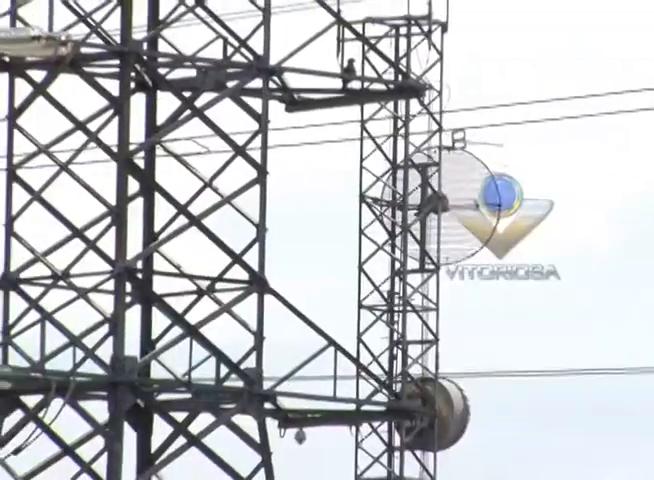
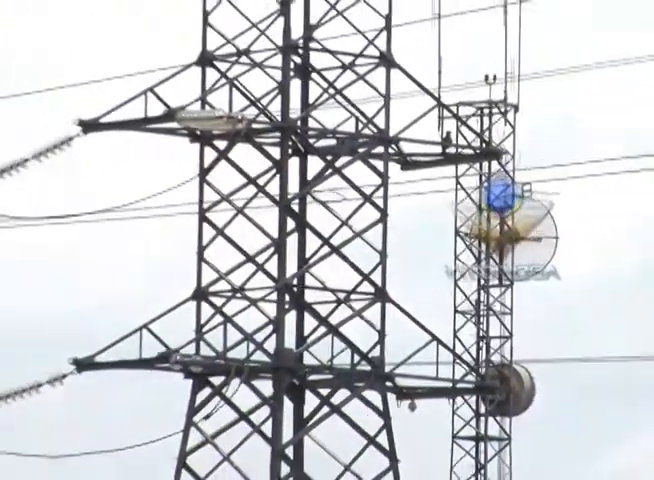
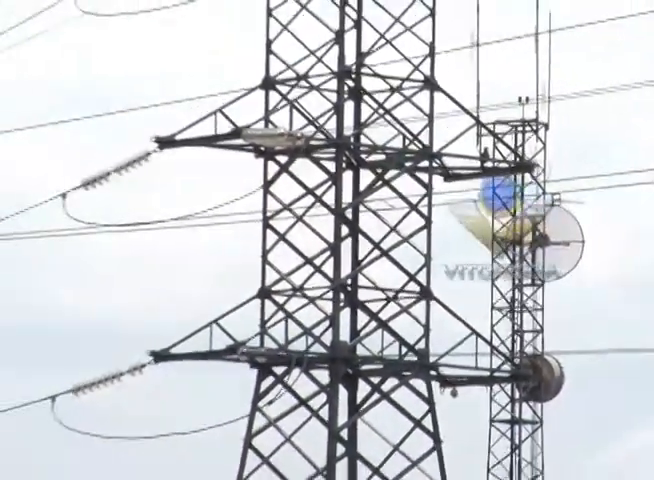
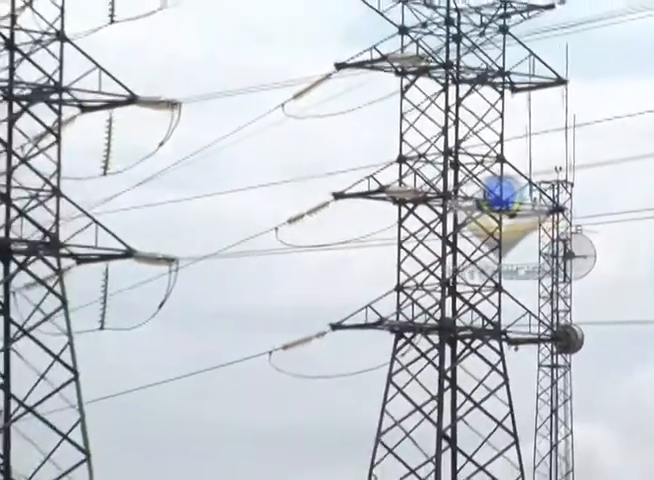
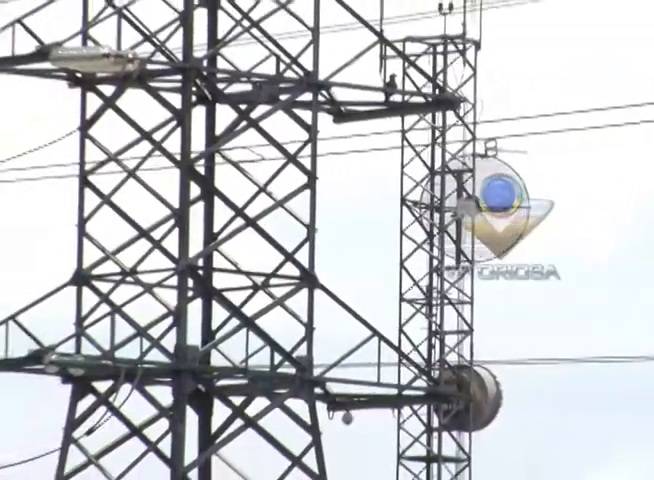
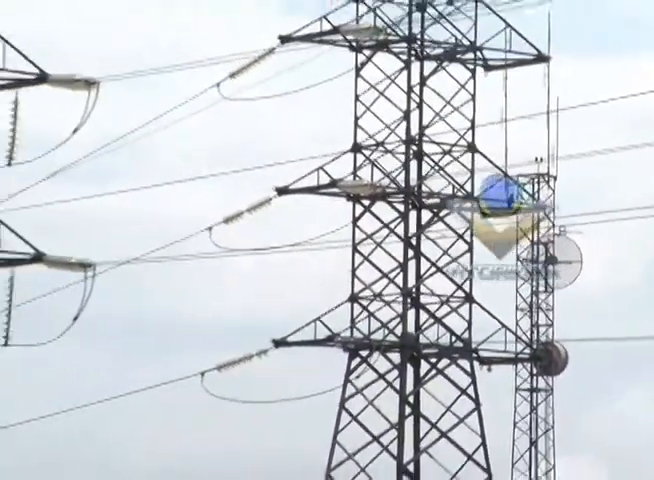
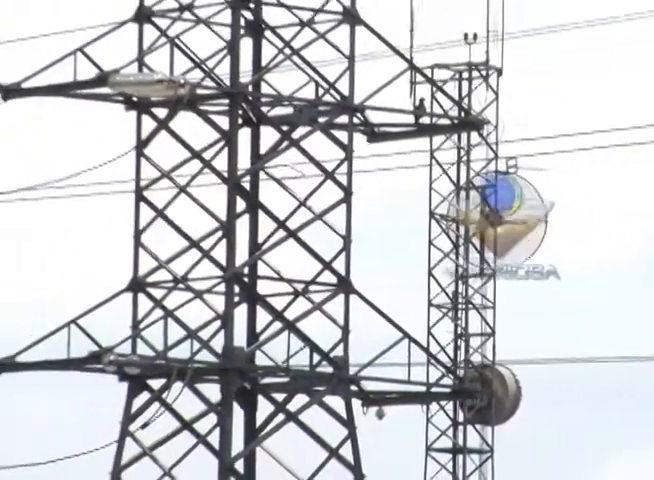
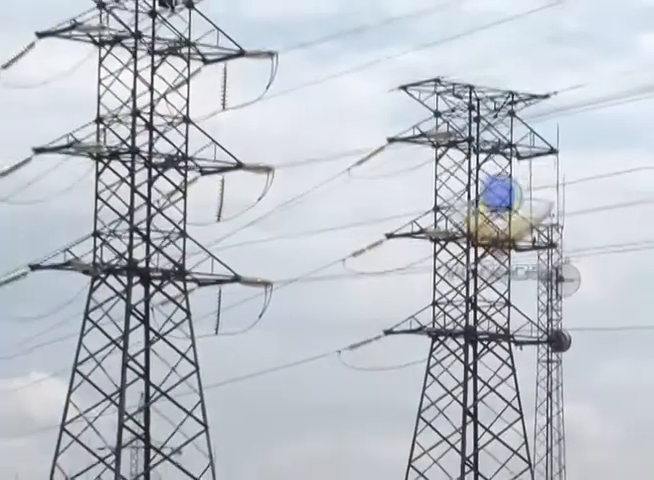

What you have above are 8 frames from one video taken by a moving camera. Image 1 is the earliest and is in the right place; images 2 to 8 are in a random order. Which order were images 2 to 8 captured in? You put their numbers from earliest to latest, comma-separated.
5, 7, 2, 3, 6, 4, 8
